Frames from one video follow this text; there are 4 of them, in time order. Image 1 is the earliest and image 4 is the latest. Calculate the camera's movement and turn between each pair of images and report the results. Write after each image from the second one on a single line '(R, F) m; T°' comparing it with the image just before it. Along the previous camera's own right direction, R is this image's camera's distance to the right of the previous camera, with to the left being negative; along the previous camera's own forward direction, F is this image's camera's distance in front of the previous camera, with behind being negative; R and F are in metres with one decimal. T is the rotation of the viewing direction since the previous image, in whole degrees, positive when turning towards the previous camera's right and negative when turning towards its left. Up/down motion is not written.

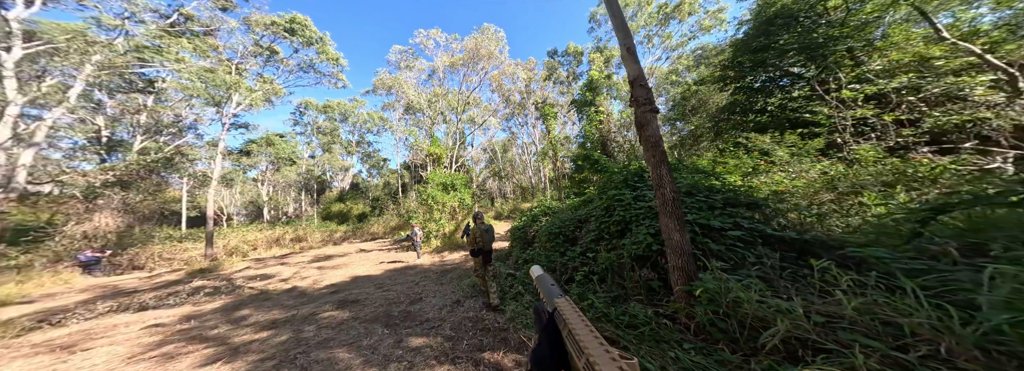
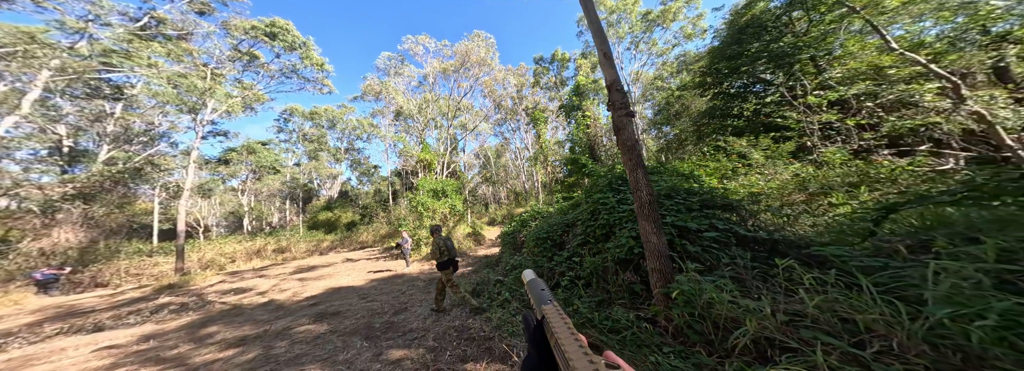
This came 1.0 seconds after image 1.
(+0.1, 0.0) m; +2°
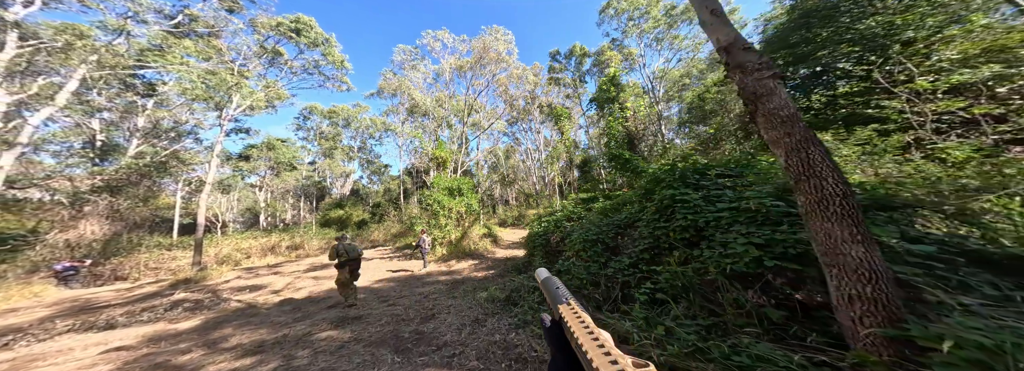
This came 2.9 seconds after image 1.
(-0.7, +0.5) m; -2°
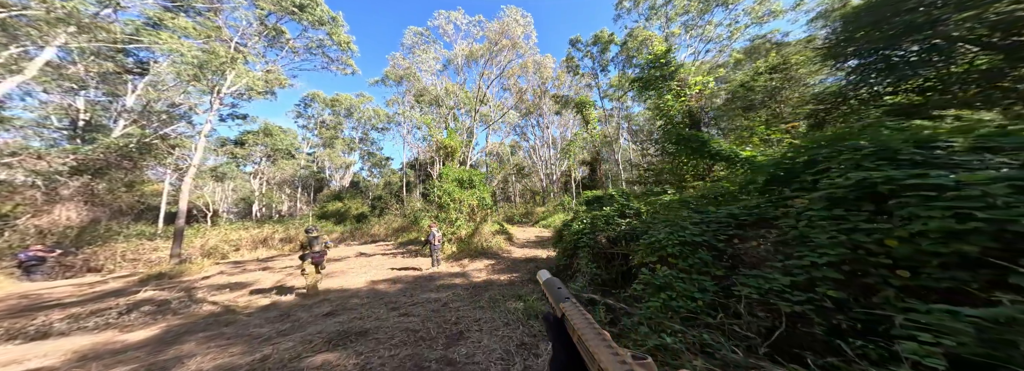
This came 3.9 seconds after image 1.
(-0.9, +1.2) m; 0°
